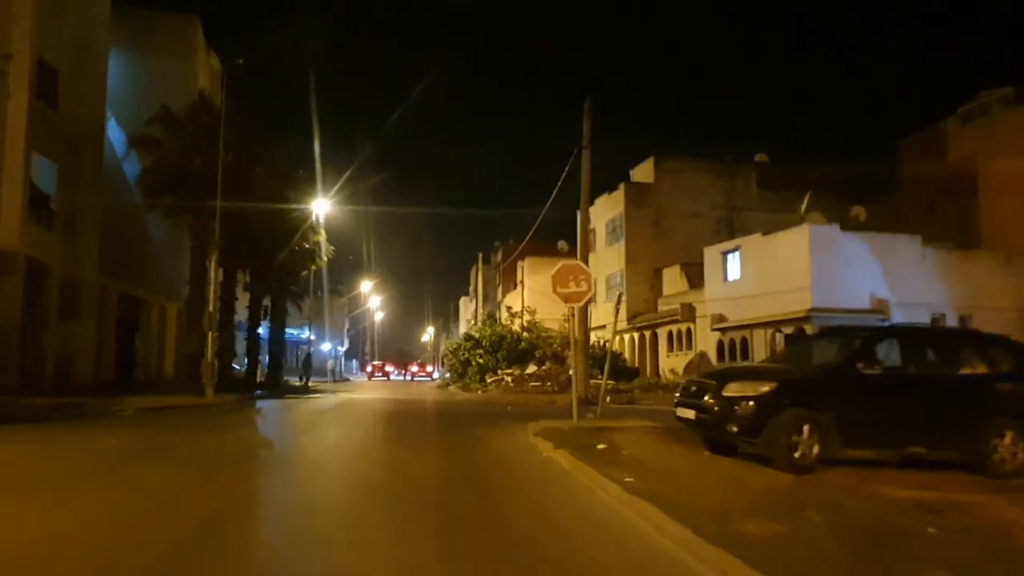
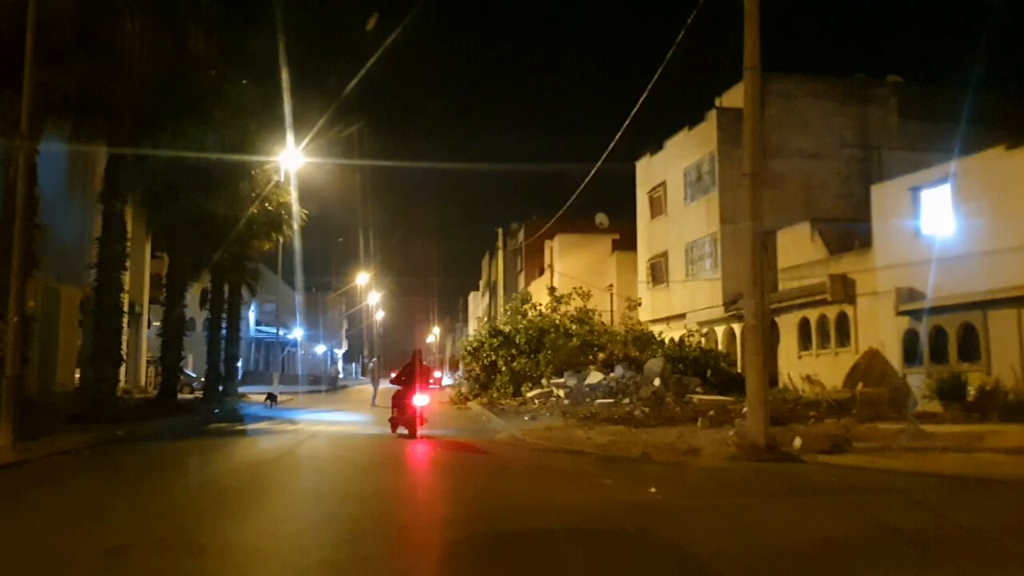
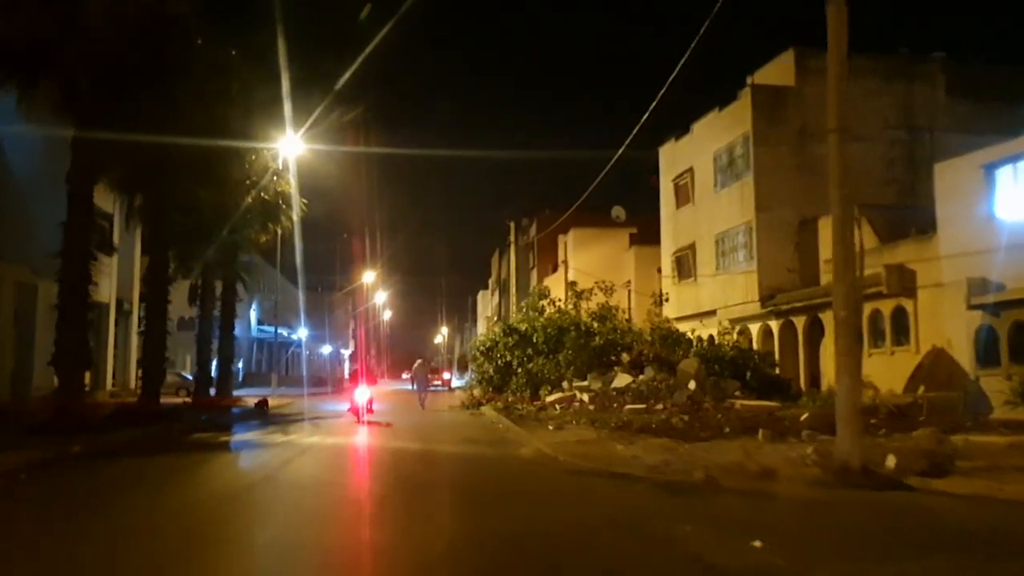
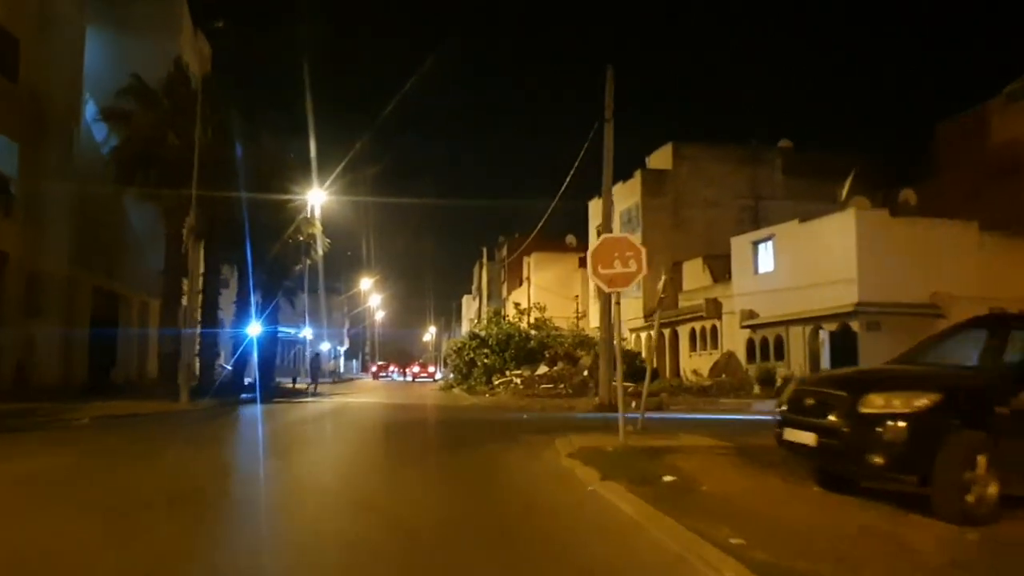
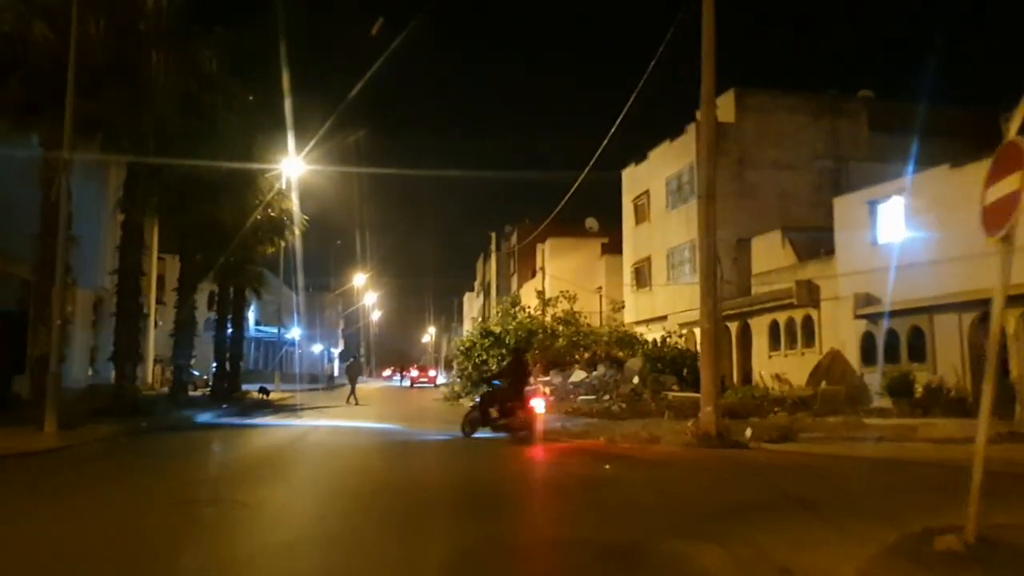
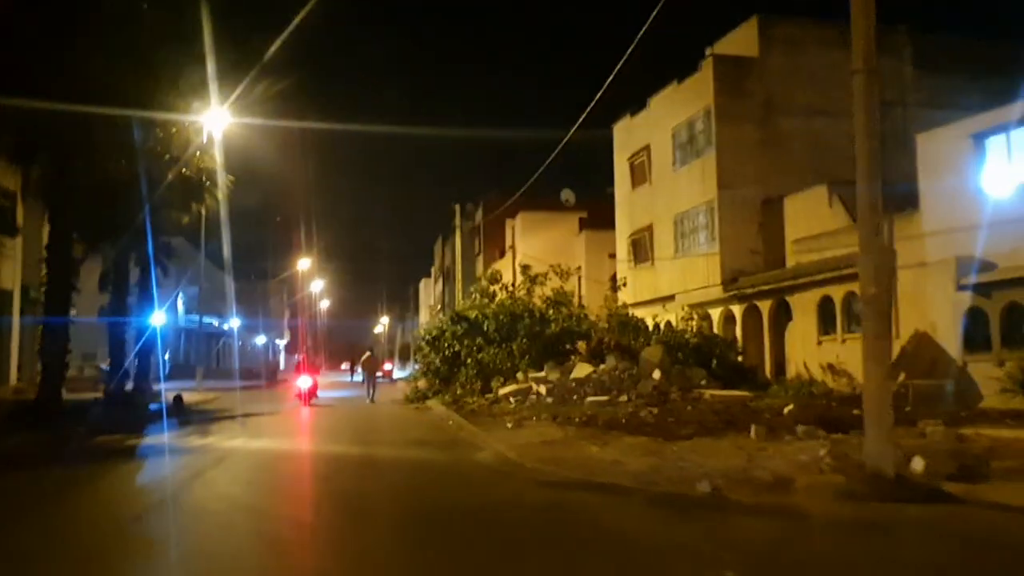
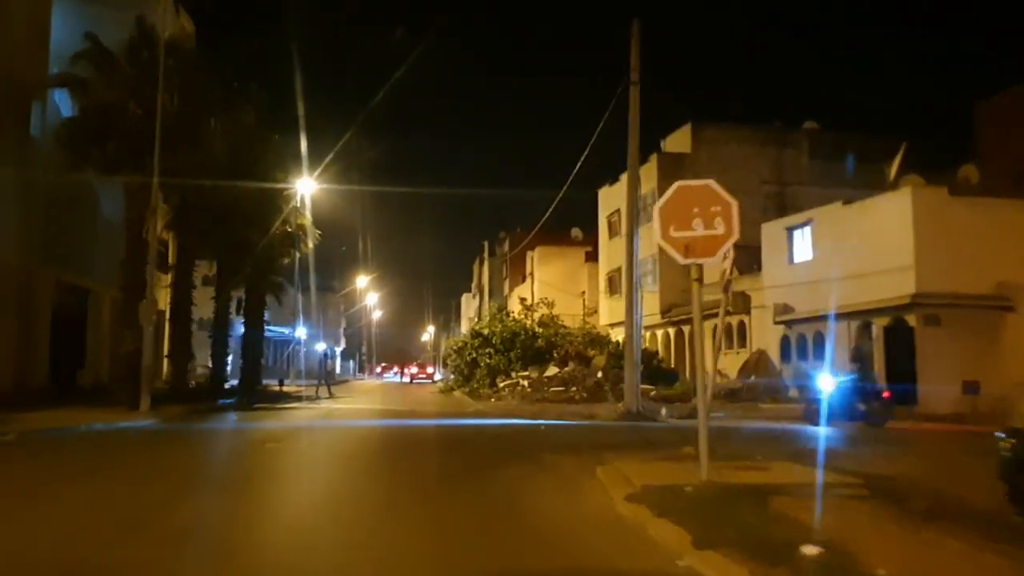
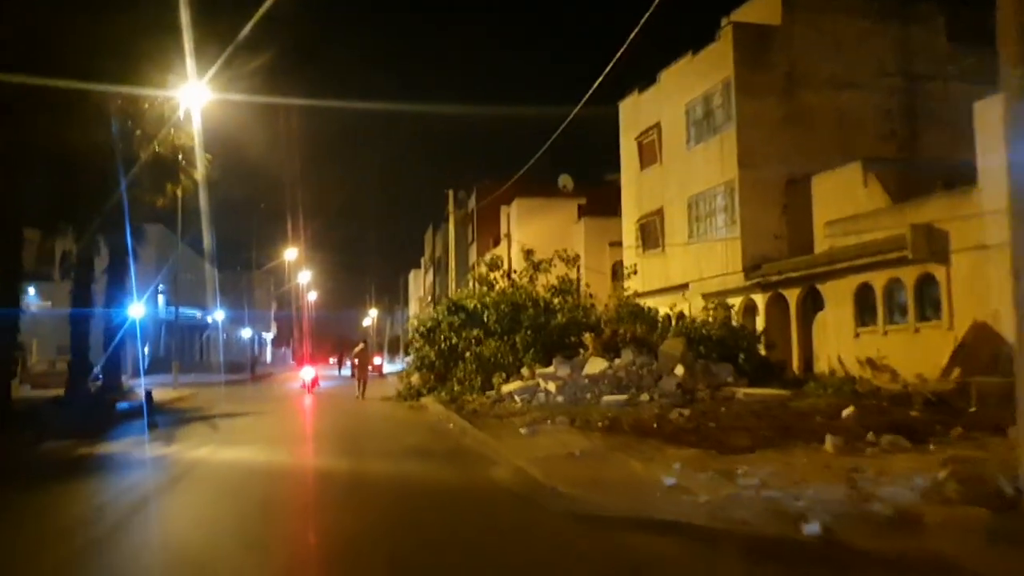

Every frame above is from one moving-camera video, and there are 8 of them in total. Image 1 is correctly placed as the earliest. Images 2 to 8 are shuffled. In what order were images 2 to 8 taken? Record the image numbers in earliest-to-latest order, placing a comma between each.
4, 7, 5, 2, 3, 6, 8
